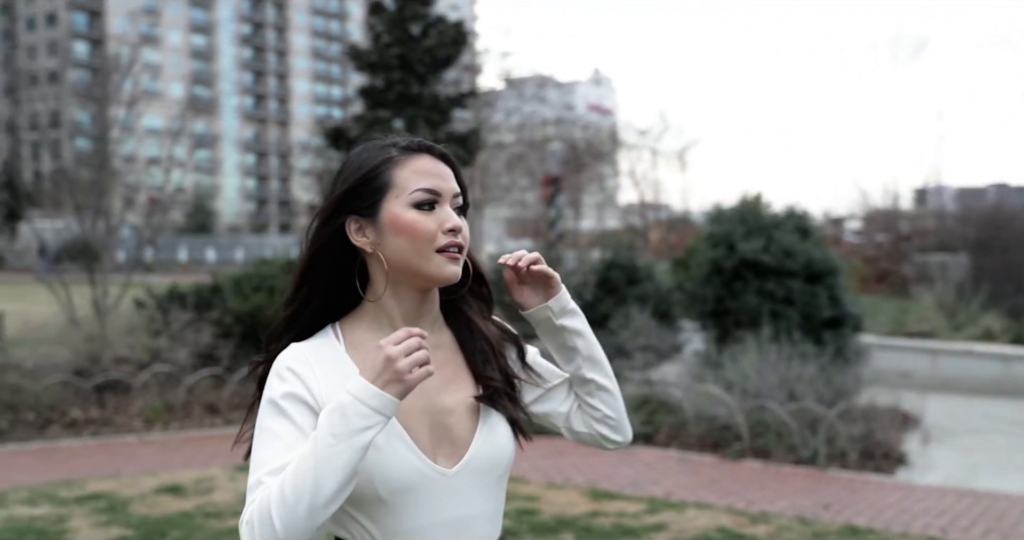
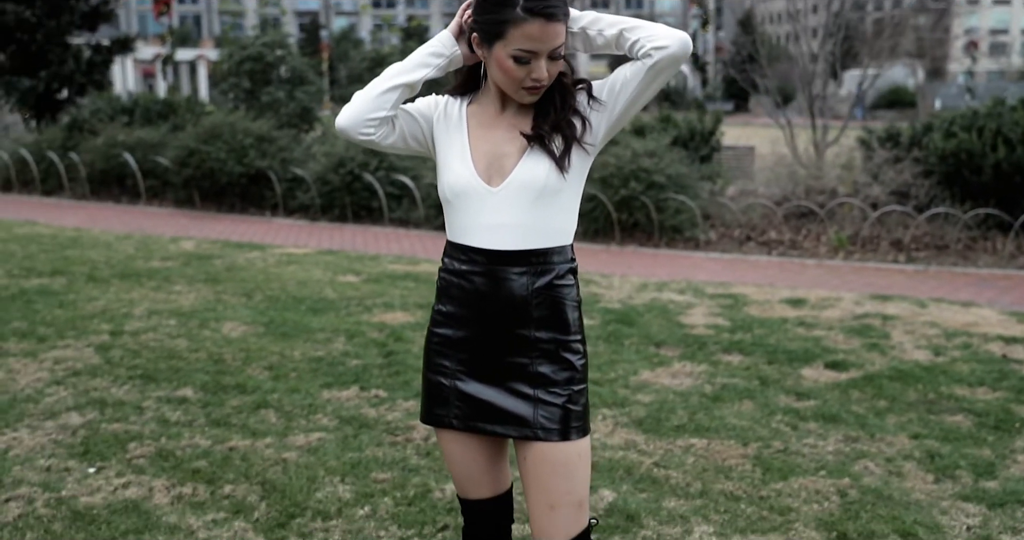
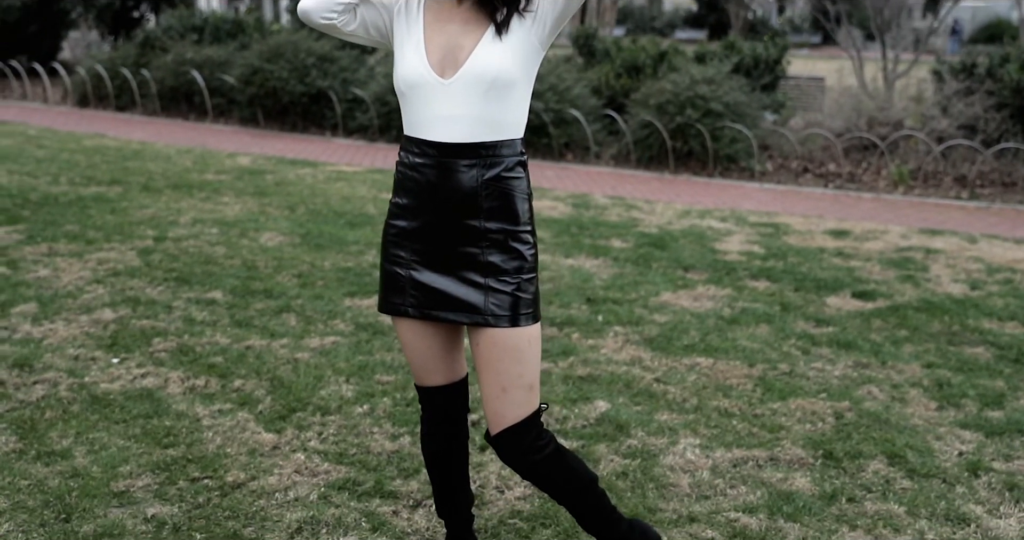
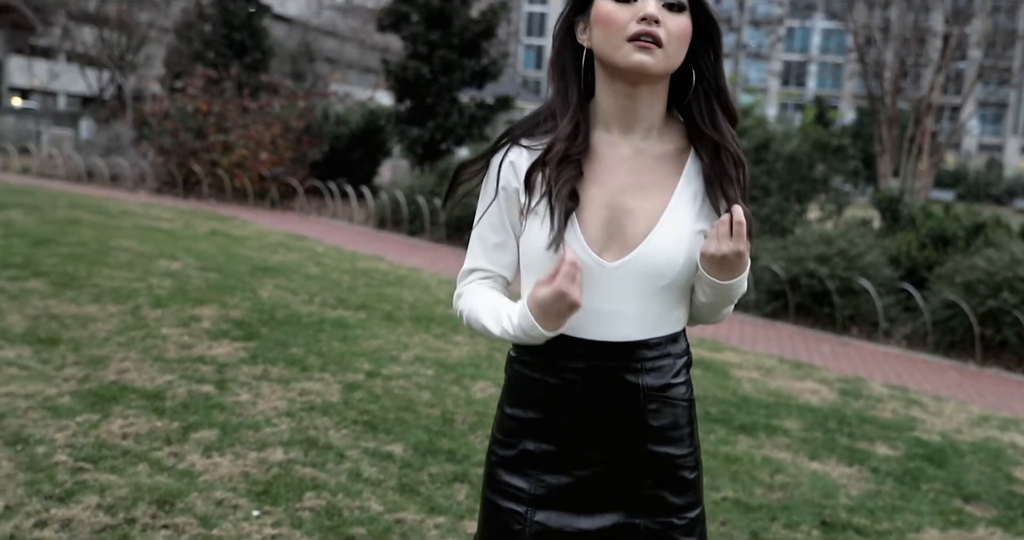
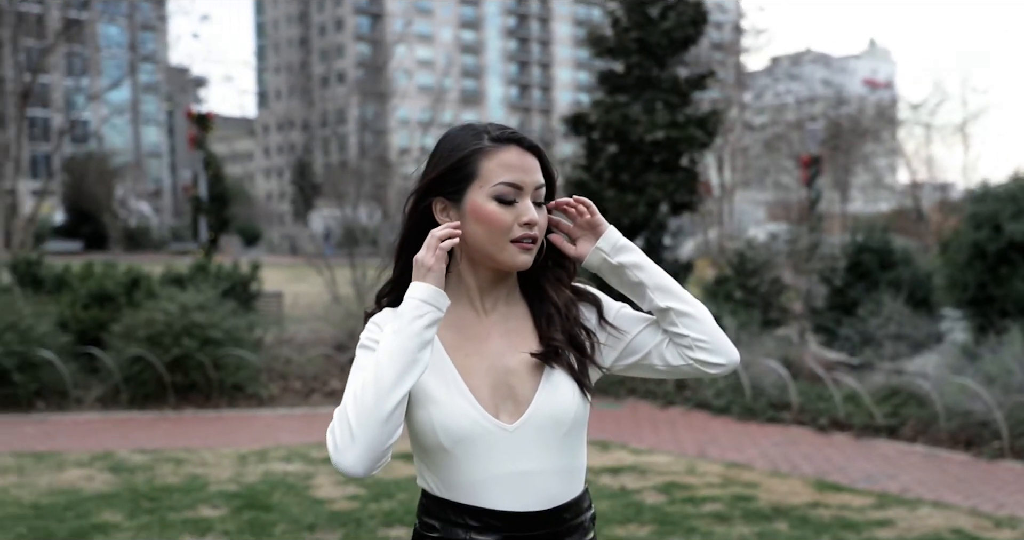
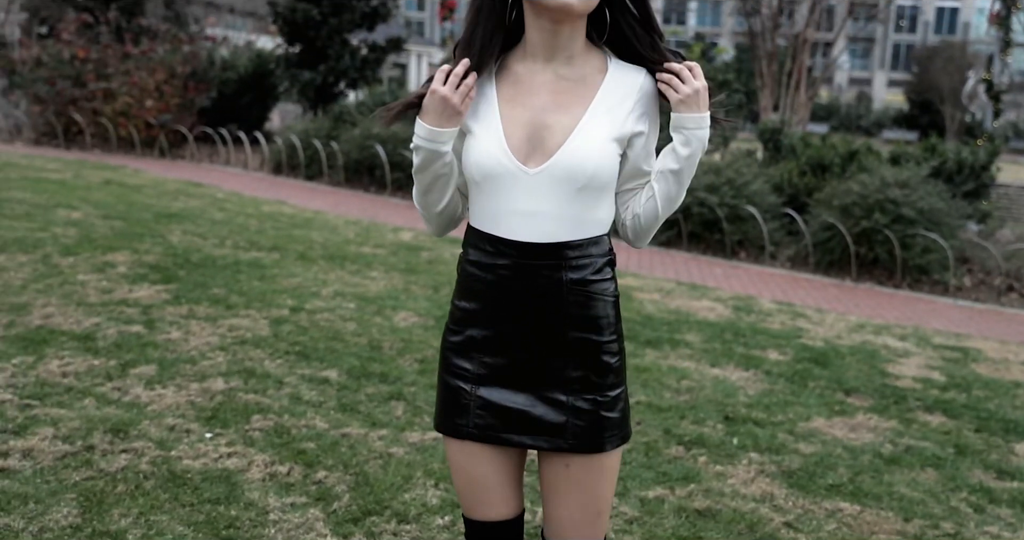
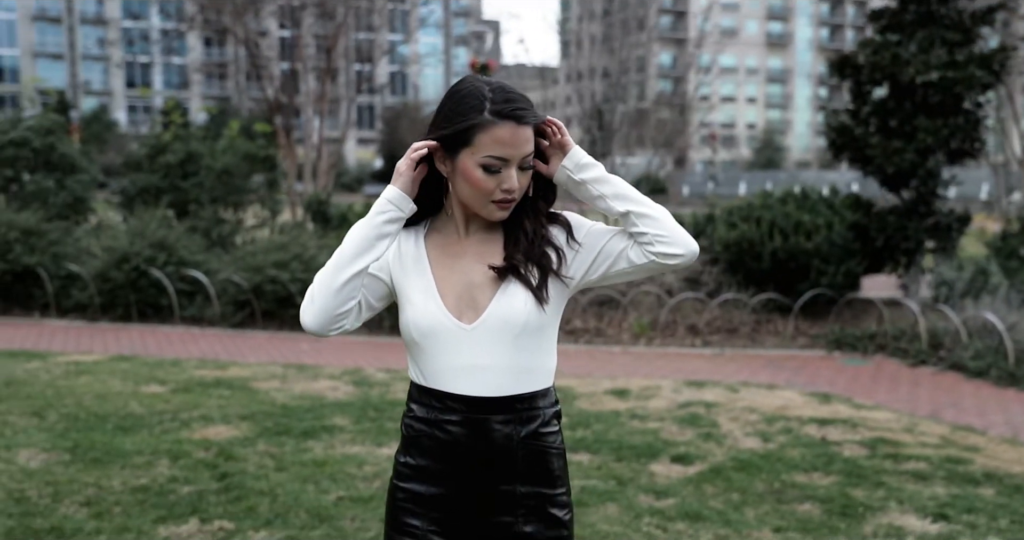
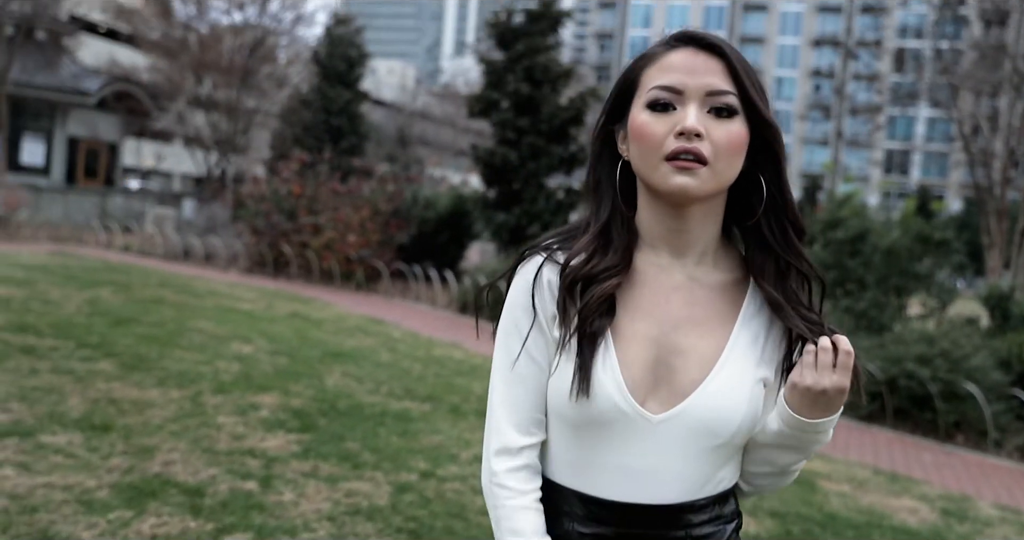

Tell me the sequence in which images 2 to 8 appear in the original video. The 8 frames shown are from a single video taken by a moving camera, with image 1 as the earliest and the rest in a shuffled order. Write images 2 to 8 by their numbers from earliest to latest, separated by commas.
5, 7, 2, 3, 6, 4, 8
